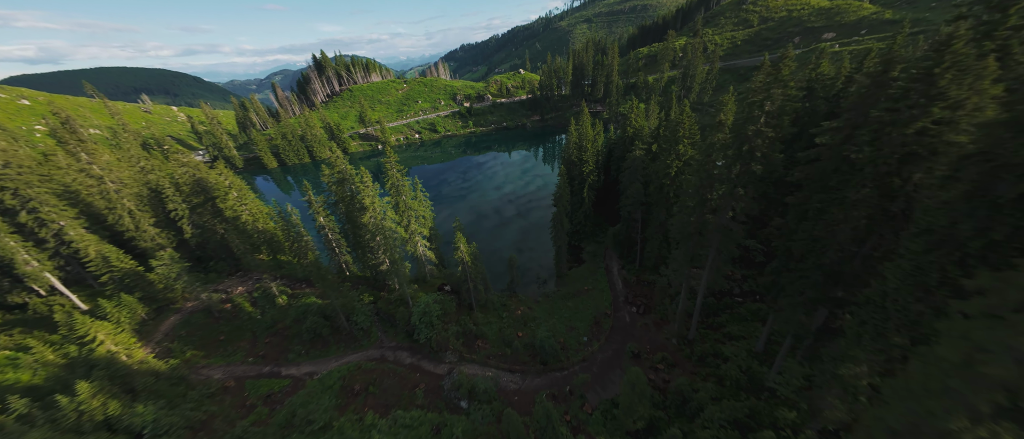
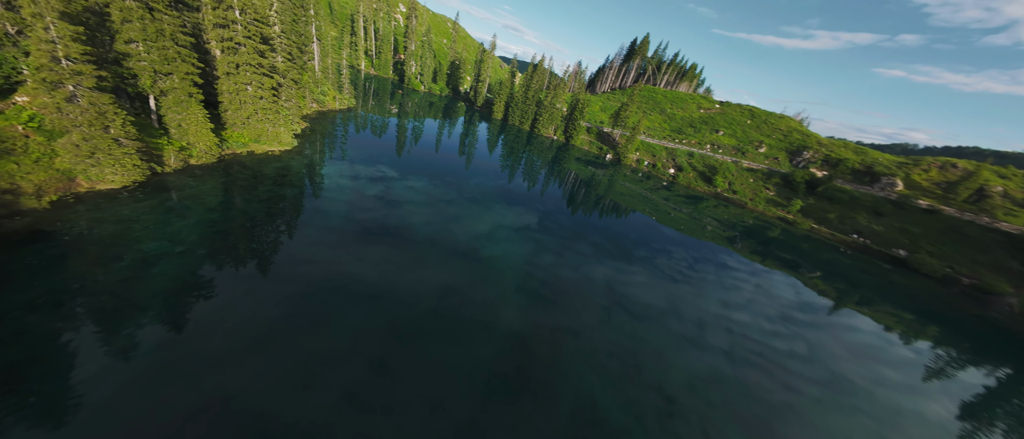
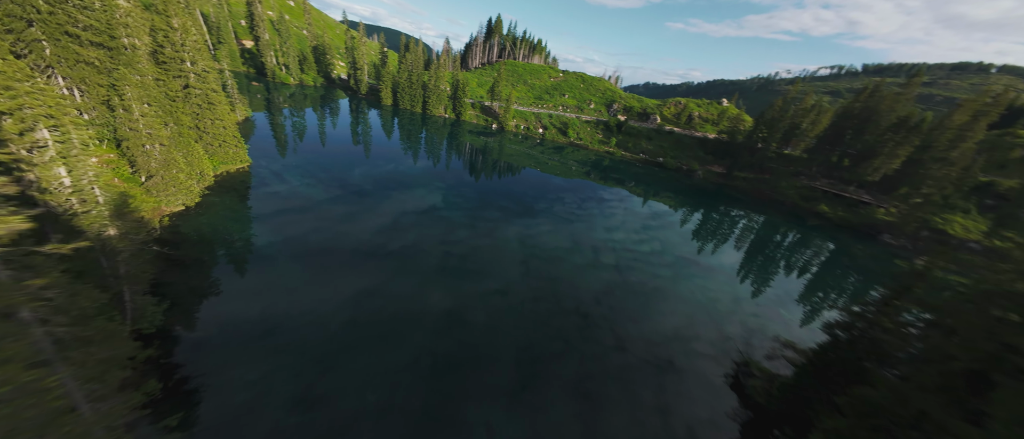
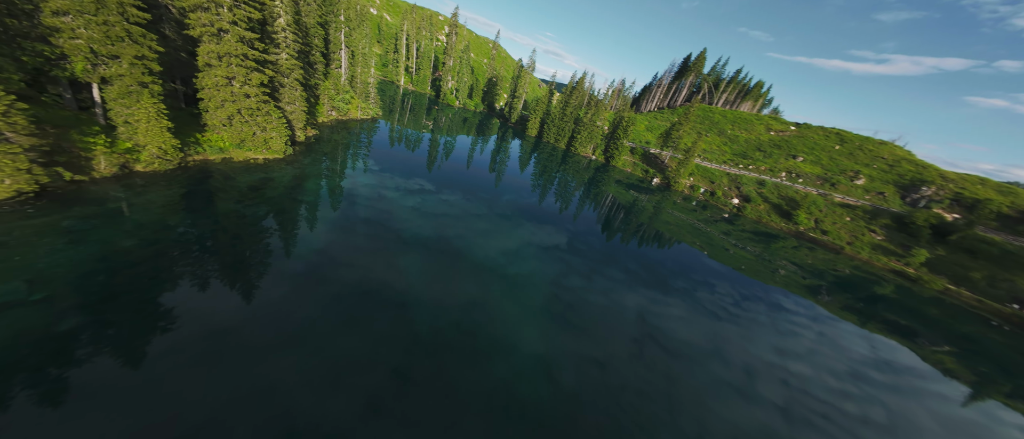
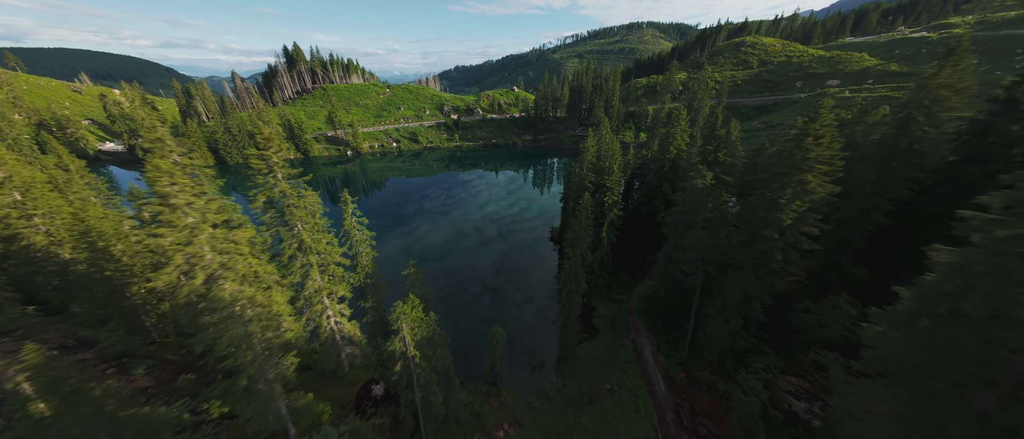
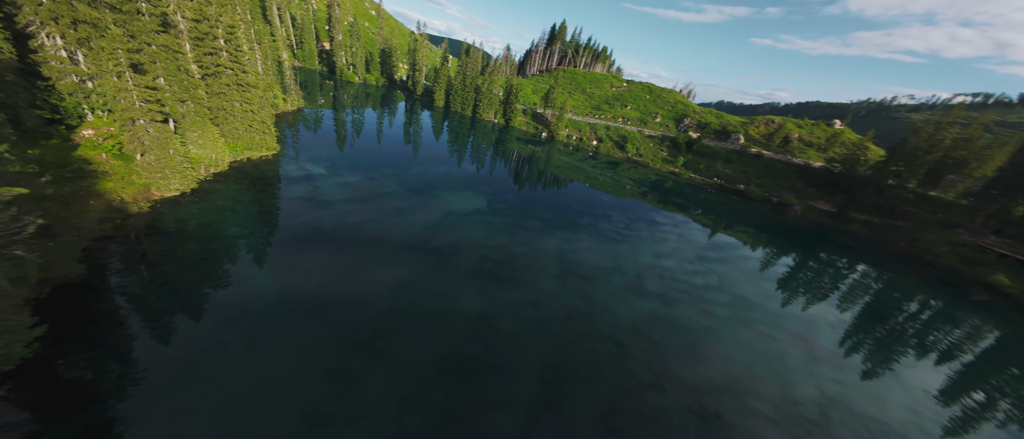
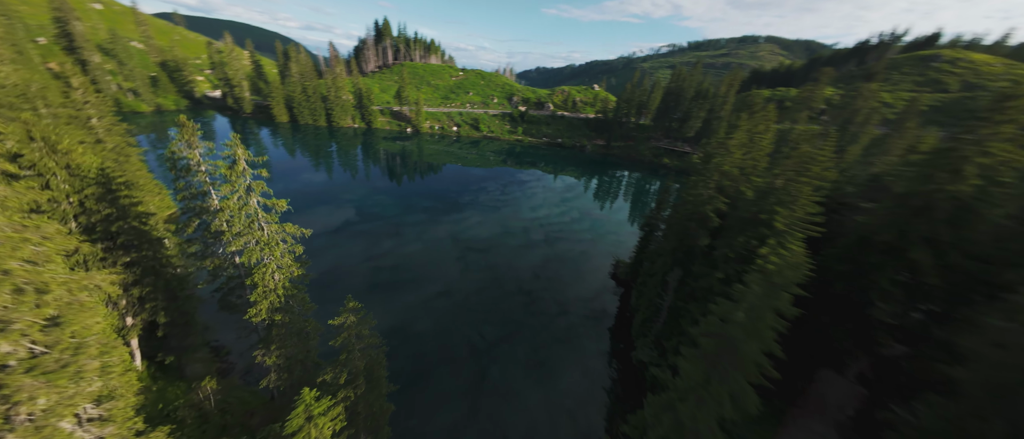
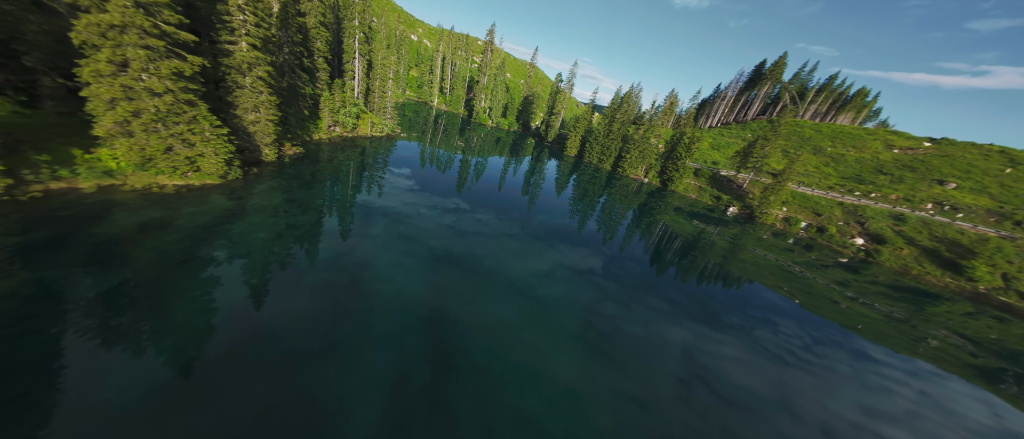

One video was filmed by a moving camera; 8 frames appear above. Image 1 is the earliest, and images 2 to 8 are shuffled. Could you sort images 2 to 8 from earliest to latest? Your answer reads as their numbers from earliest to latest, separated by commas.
5, 7, 3, 6, 2, 4, 8
